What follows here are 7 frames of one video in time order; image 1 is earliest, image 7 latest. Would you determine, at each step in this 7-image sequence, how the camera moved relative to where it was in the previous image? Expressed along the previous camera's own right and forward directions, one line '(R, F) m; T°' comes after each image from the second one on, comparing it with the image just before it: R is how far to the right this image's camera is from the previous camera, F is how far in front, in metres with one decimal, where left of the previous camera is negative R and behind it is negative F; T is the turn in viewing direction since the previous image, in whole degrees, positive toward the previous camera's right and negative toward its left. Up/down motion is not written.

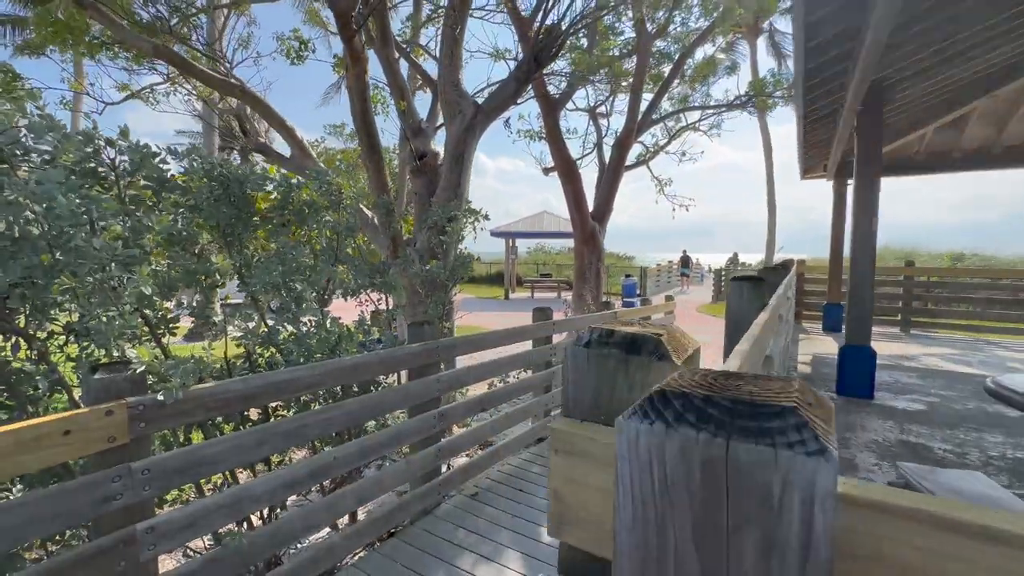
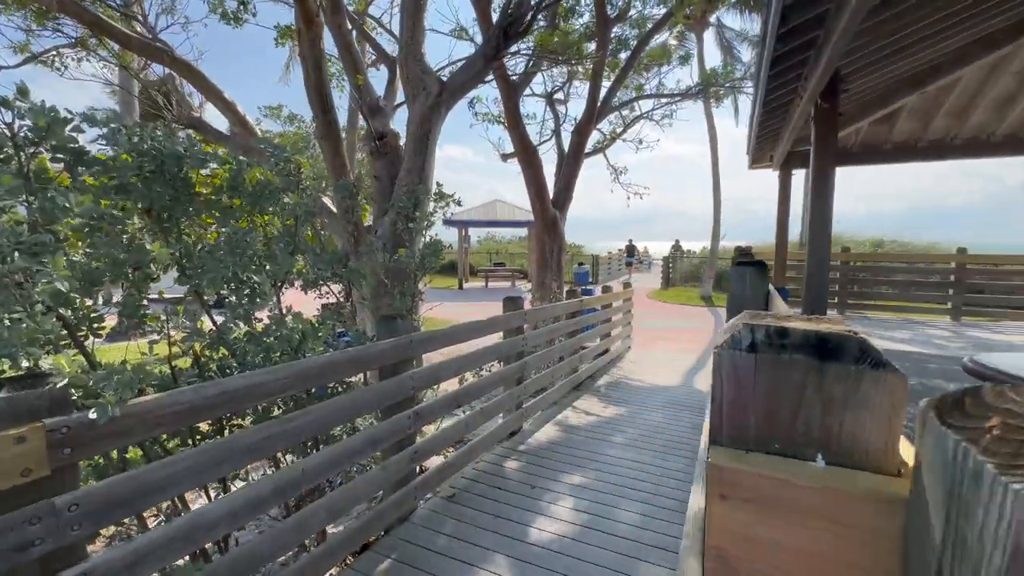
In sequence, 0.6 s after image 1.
(-0.1, +0.2) m; +6°
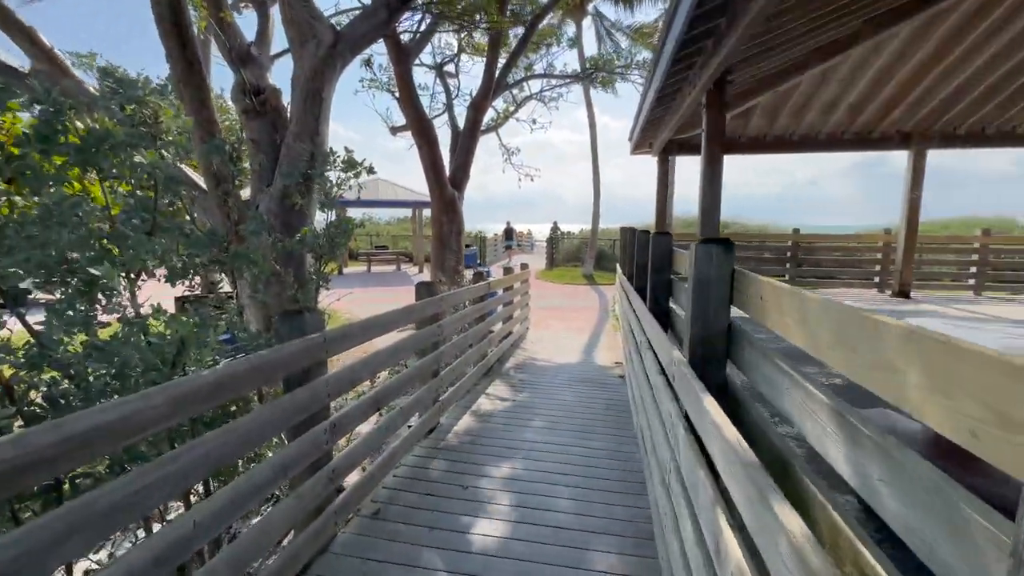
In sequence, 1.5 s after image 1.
(-0.2, +0.3) m; +15°
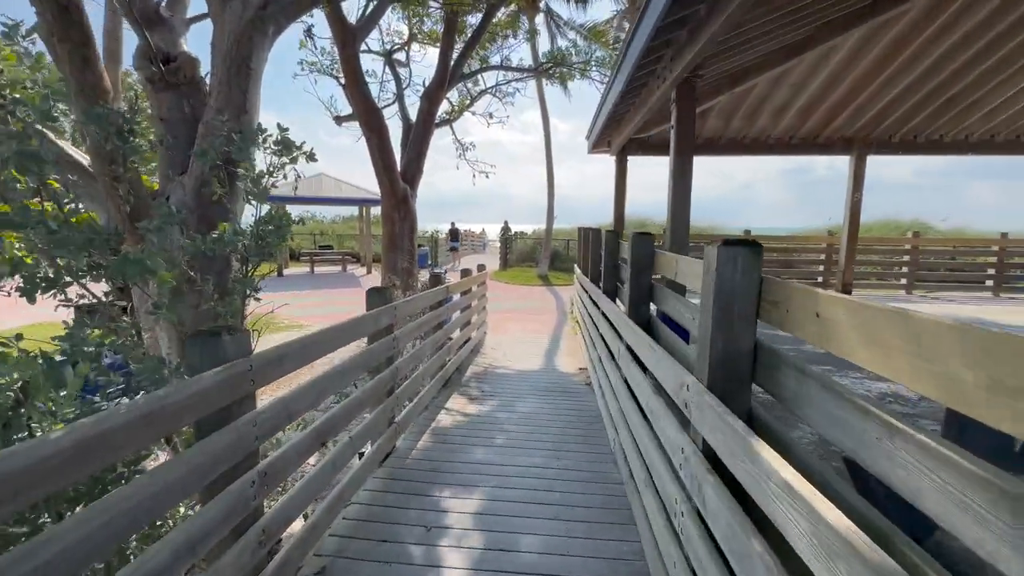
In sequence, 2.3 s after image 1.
(-0.1, +0.3) m; +6°
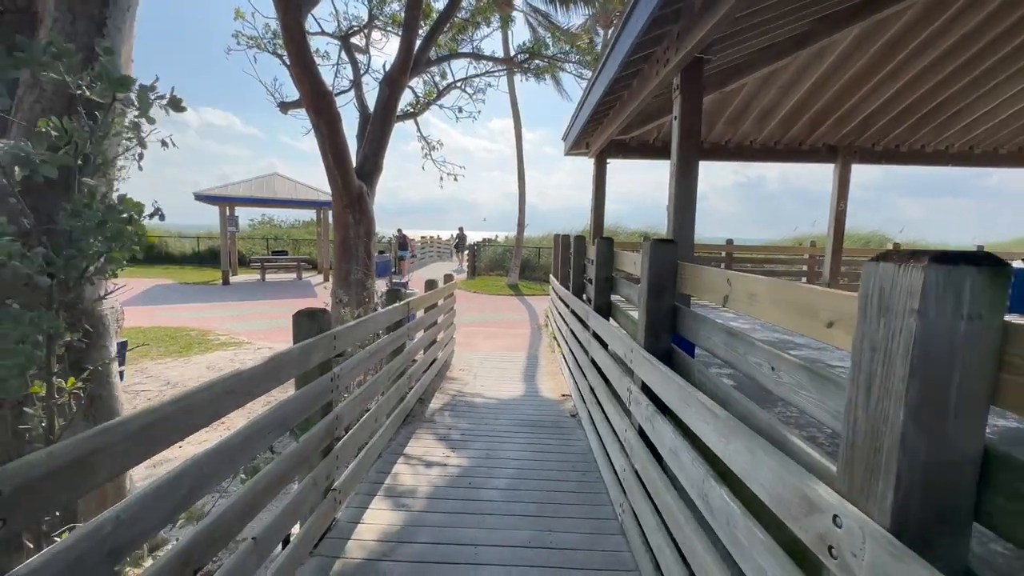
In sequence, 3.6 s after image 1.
(-0.1, +0.7) m; +4°
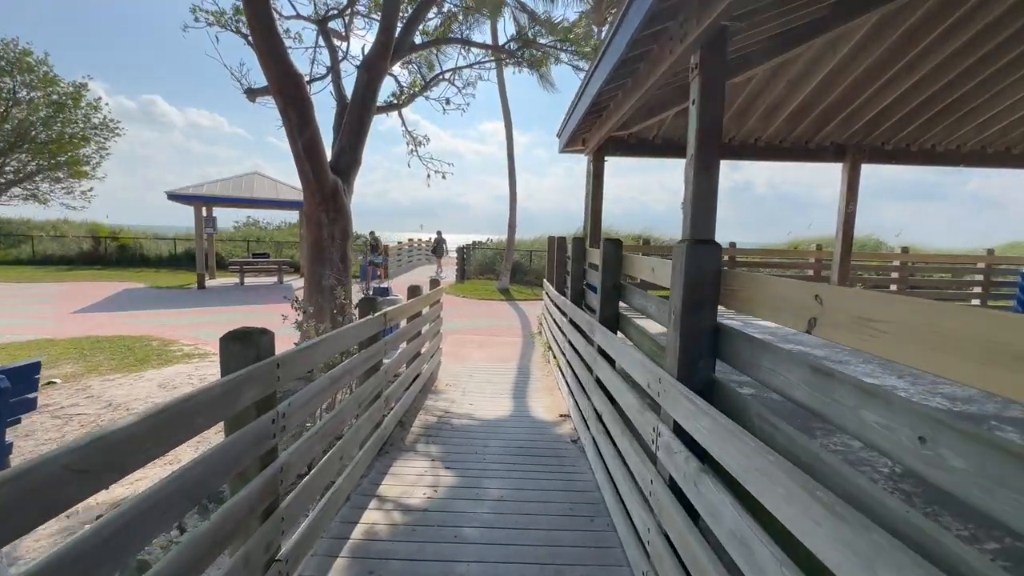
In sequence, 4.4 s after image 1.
(0.0, +0.5) m; +1°
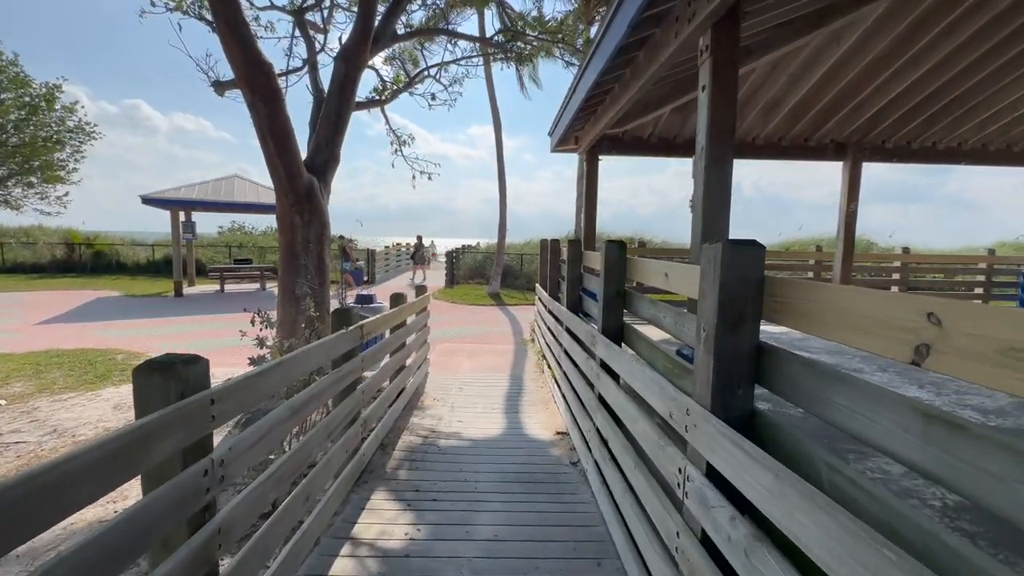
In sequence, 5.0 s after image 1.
(0.0, +0.3) m; +1°
